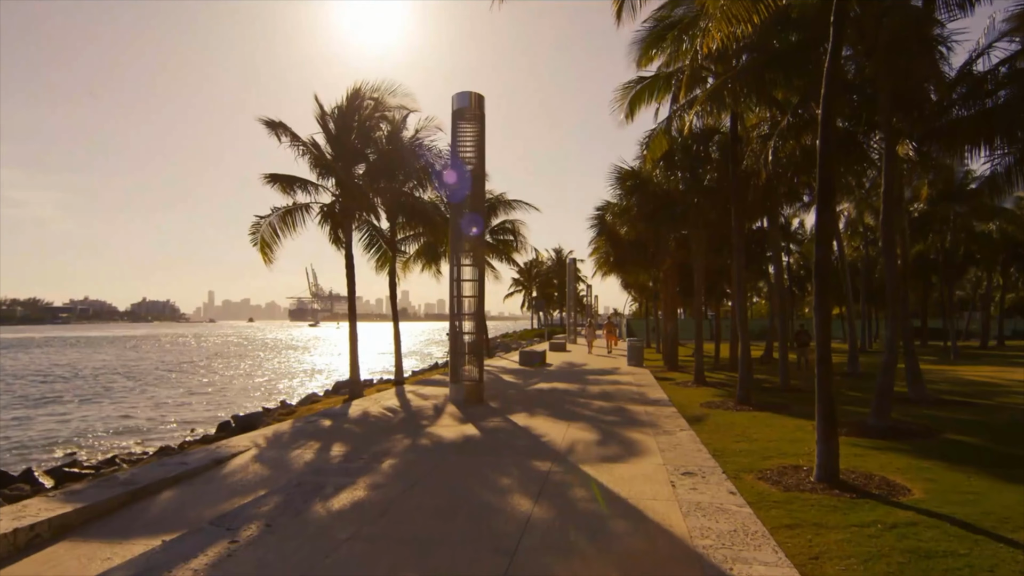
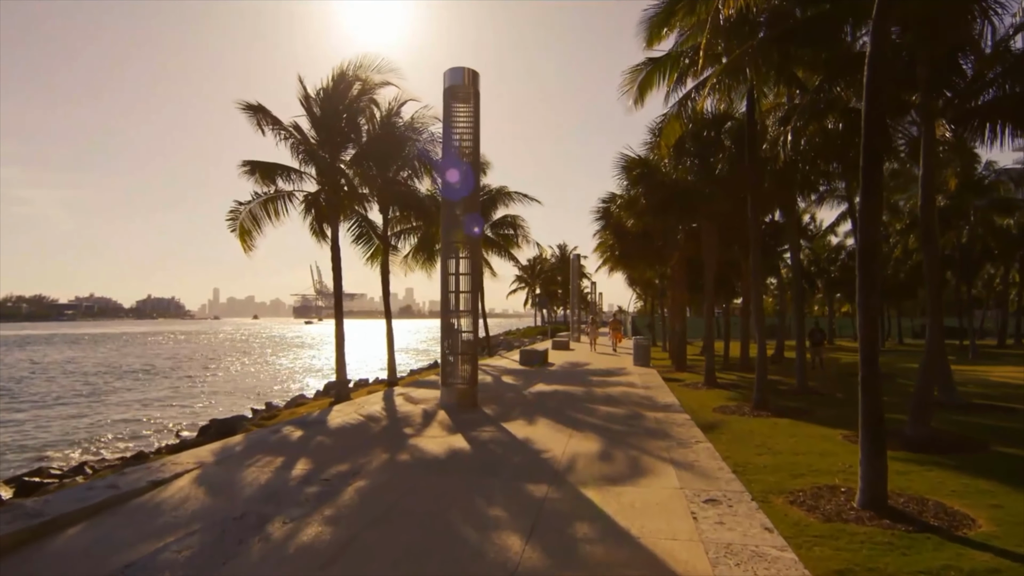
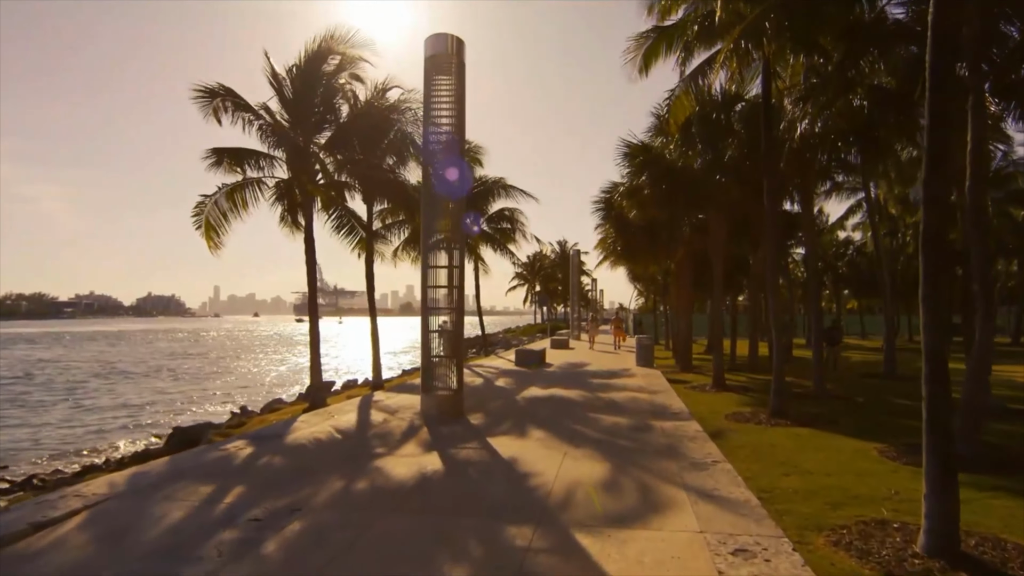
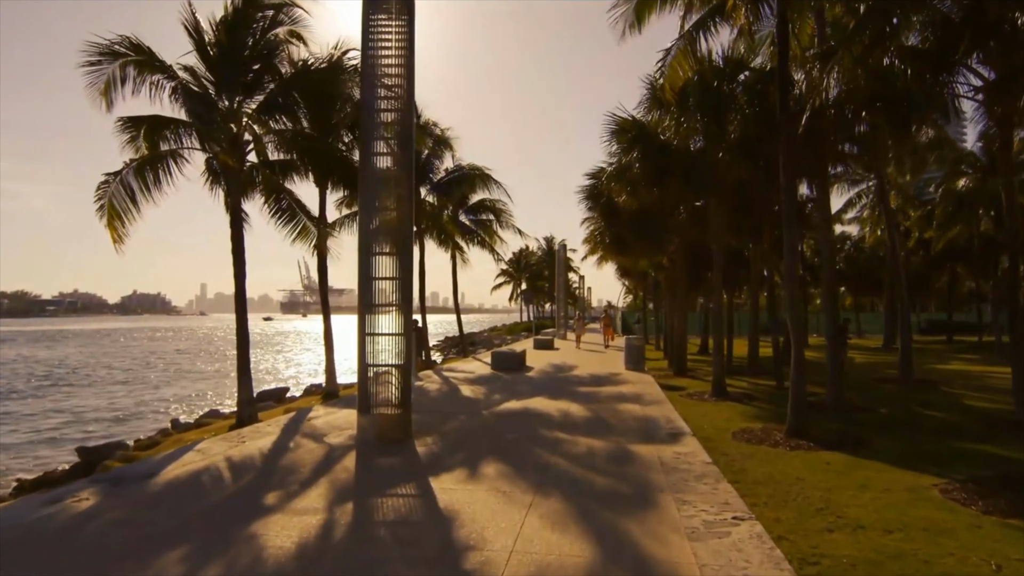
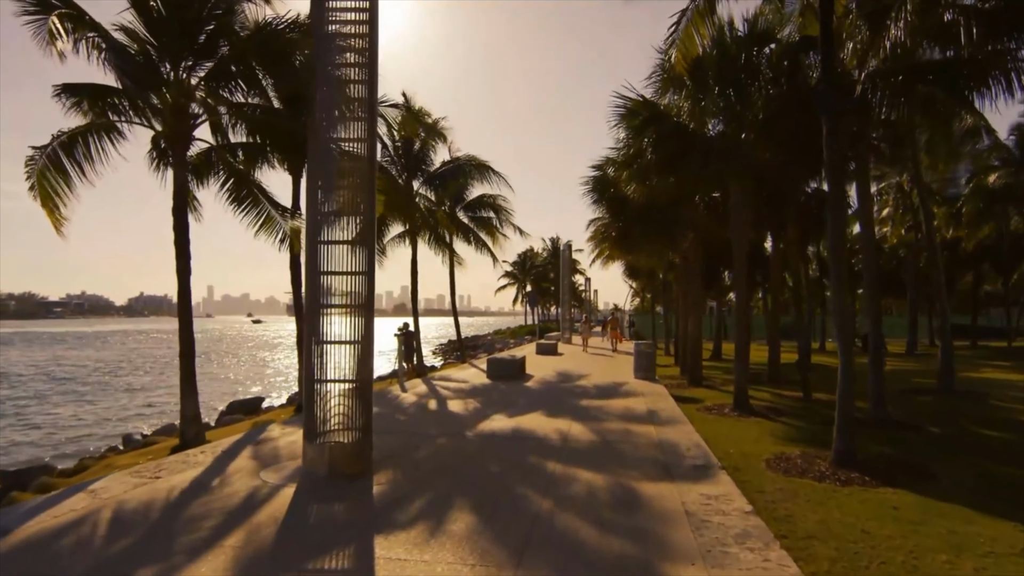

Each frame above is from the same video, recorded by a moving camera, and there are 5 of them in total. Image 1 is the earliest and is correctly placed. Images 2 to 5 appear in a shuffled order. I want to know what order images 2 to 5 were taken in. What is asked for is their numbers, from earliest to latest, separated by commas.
2, 3, 4, 5
